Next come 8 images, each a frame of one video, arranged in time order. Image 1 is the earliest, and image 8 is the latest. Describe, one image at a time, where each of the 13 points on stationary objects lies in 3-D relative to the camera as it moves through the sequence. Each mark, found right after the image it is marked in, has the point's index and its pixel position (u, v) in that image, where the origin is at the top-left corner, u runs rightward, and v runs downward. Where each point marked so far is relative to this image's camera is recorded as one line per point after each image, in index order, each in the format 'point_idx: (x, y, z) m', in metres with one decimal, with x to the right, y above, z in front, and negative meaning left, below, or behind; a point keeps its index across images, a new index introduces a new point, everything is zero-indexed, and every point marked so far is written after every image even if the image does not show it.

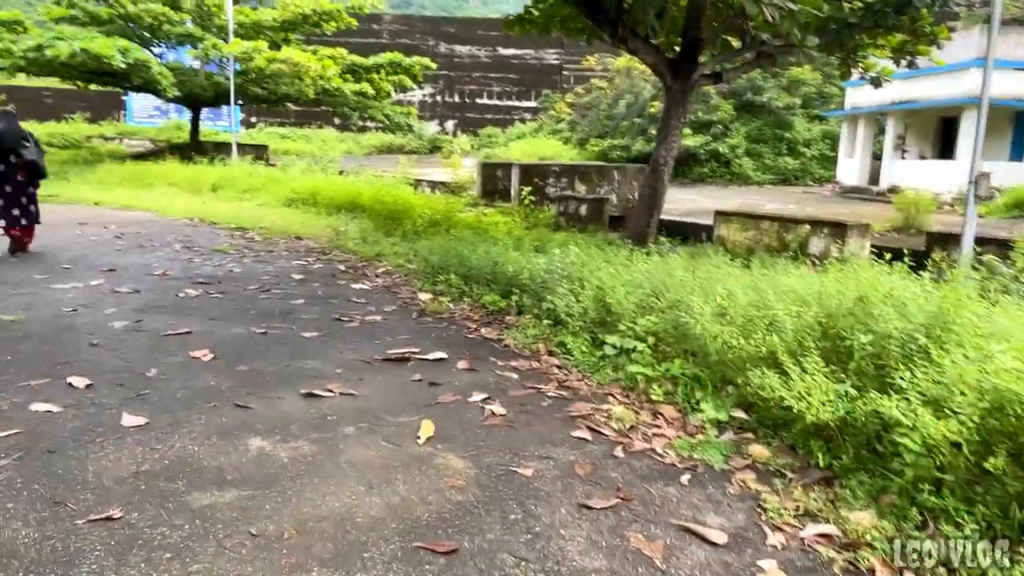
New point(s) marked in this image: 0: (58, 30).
0: (-8.1, +4.6, +13.2) m
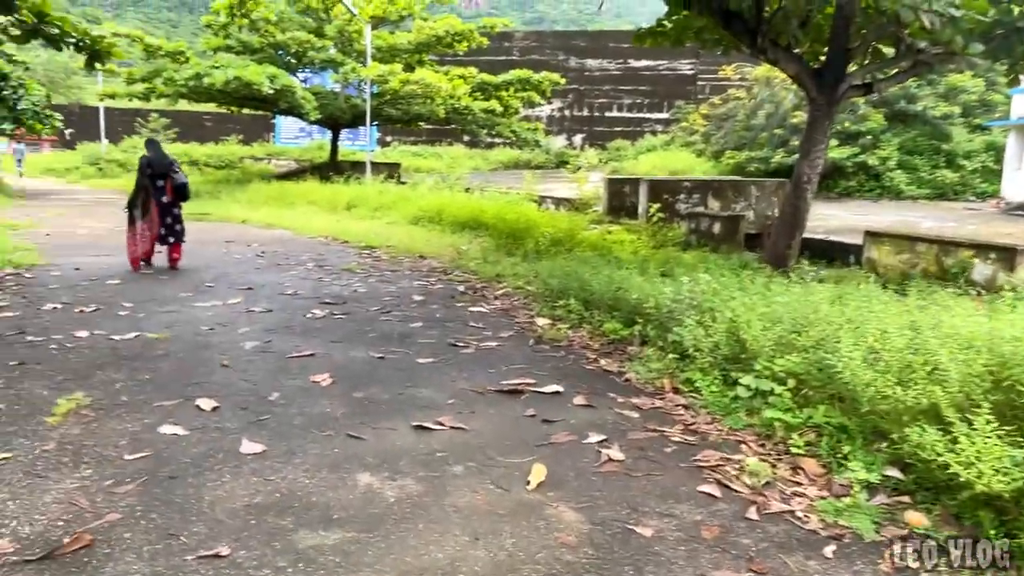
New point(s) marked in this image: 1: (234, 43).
0: (-5.7, +4.4, +14.3) m
1: (-6.0, +5.3, +15.9) m
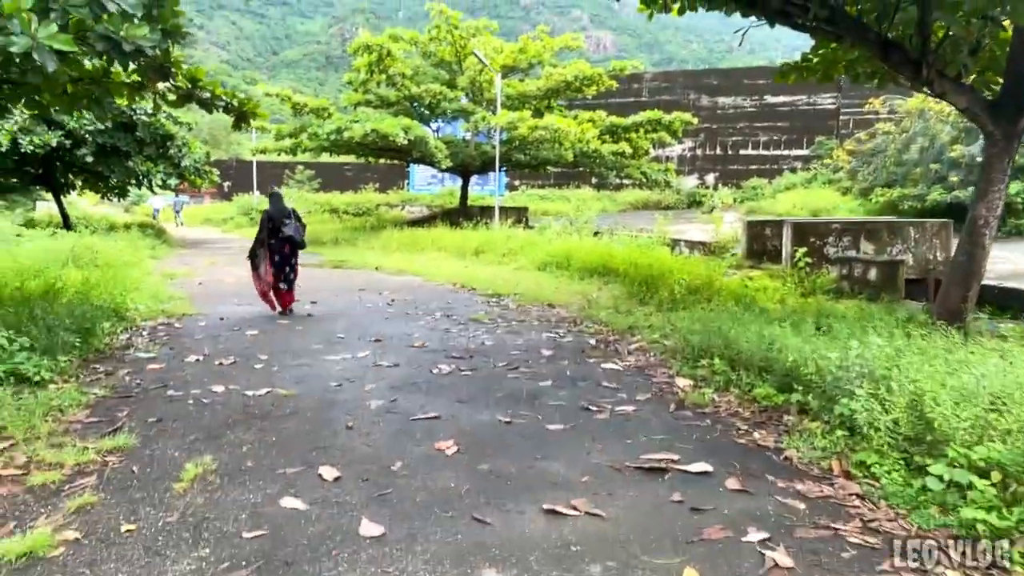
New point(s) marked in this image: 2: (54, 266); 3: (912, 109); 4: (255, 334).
0: (-3.2, +3.5, +15.0) m
1: (-3.1, +4.3, +16.7) m
2: (-5.0, +0.2, +8.1) m
3: (+9.1, +4.1, +16.8) m
4: (-1.9, -0.3, +5.5) m
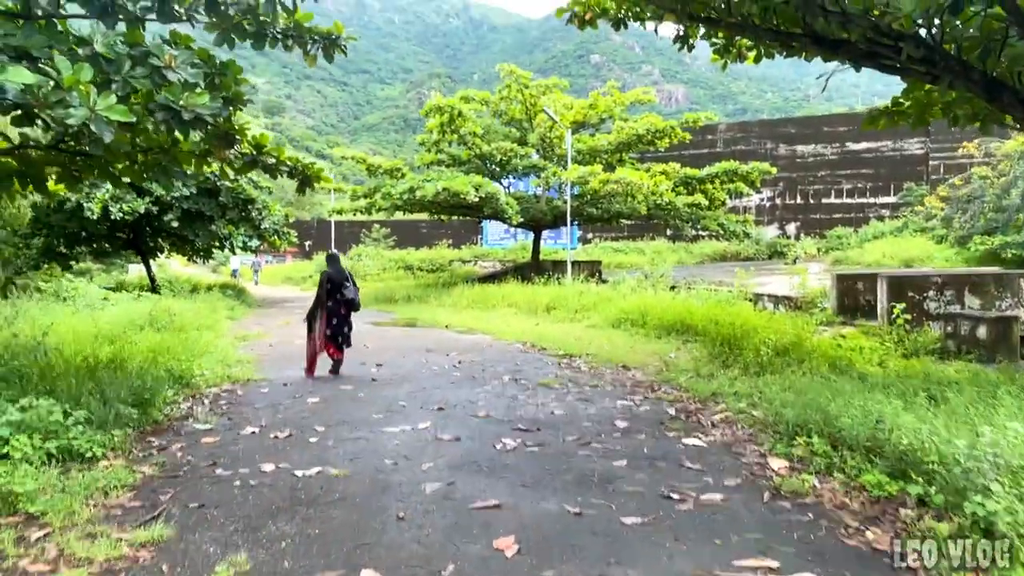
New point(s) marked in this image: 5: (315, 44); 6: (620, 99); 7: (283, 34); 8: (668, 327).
0: (-1.7, +2.3, +15.2) m
1: (-1.5, +3.0, +16.8) m
2: (-4.3, -0.5, +8.2) m
3: (+10.7, +2.9, +15.7) m
4: (-1.4, -0.8, +5.3) m
5: (-1.3, +1.6, +4.8) m
6: (+2.5, +4.3, +17.0) m
7: (-1.4, +1.6, +4.7) m
8: (+1.9, -0.5, +8.8) m
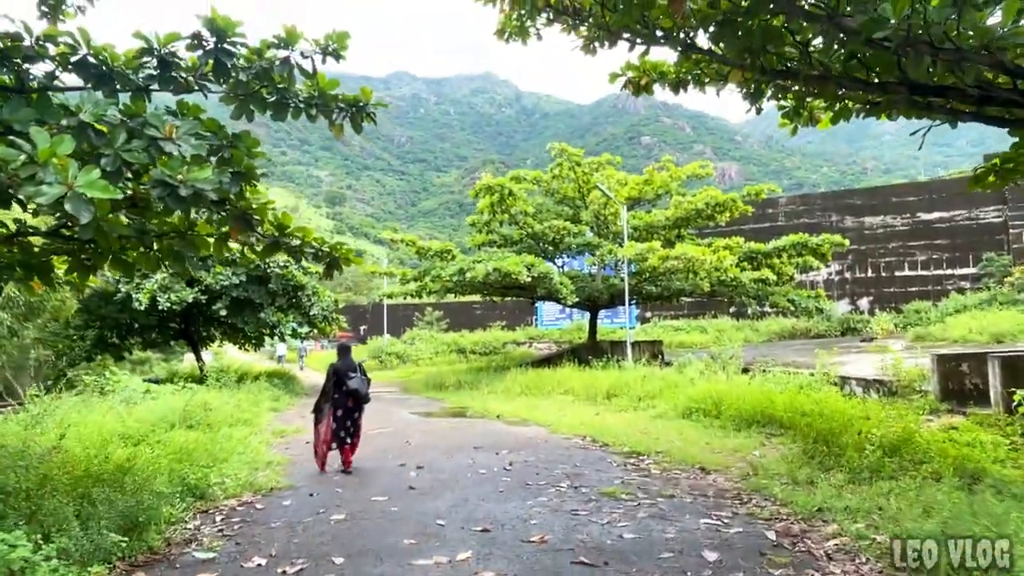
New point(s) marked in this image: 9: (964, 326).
0: (-0.7, +0.6, +14.7) m
1: (-0.3, +1.1, +16.4) m
2: (-3.7, -1.5, +7.7) m
3: (+11.7, +1.4, +14.4) m
4: (-1.0, -1.4, +4.5) m
5: (-1.0, +1.0, +4.3) m
6: (+3.6, +2.5, +16.4) m
7: (-1.2, +1.0, +4.2) m
8: (+2.5, -1.4, +7.8) m
9: (+11.5, -1.0, +18.8) m
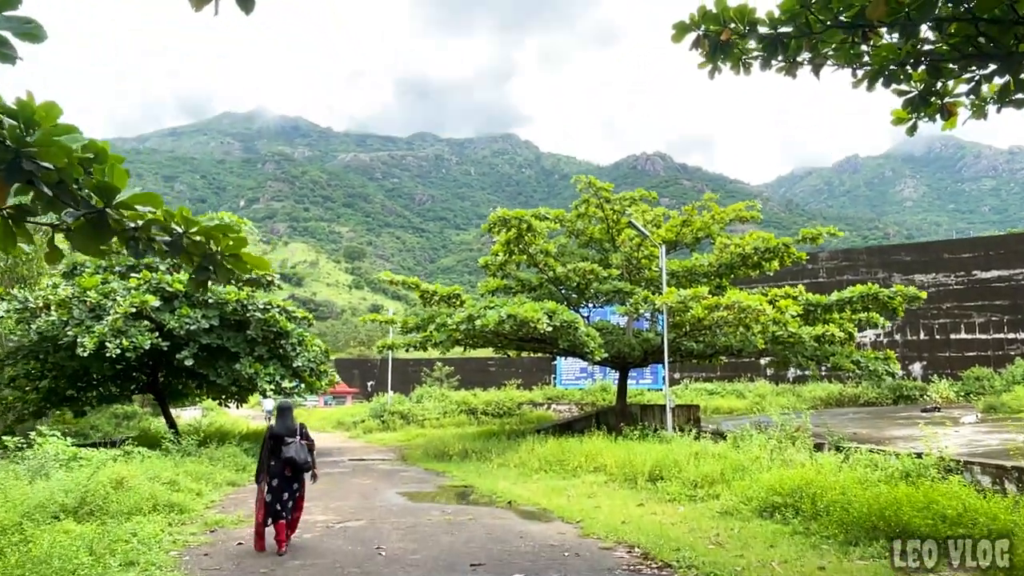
0: (-0.3, -0.2, +12.6) m
1: (0.0, +0.1, +14.3) m
2: (-3.5, -1.7, +5.5) m
3: (+12.1, +0.4, +12.0) m
4: (-1.0, -1.5, +2.3) m
5: (-0.9, +1.0, +2.2) m
6: (+4.0, +1.4, +14.3) m
7: (-1.1, +1.0, +2.1) m
8: (+2.6, -1.8, +5.5) m
9: (+11.9, -2.4, +16.2) m
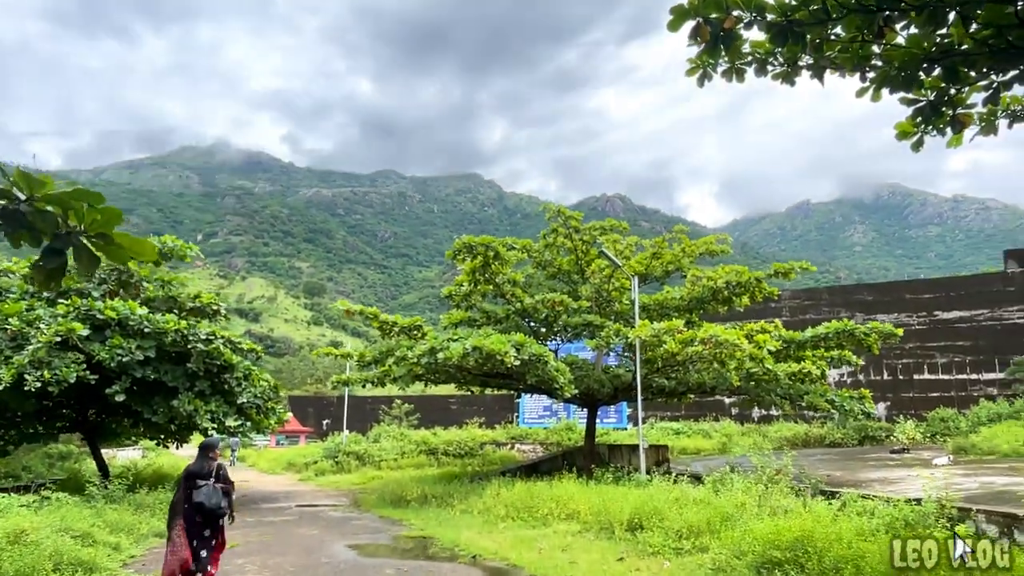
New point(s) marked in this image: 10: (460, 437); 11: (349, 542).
0: (-0.9, -0.7, +11.8) m
1: (-0.6, -0.5, +13.6) m
2: (-3.8, -1.8, +4.5) m
3: (+11.5, -0.3, +11.9) m
4: (-1.0, -1.4, +1.4) m
5: (-0.9, +1.0, +1.5) m
6: (+3.4, +0.8, +13.9) m
7: (-1.1, +1.1, +1.4) m
8: (+2.4, -2.0, +4.8) m
9: (+11.1, -3.2, +15.9) m
10: (-1.4, -4.0, +19.6) m
11: (-1.8, -2.7, +8.0) m
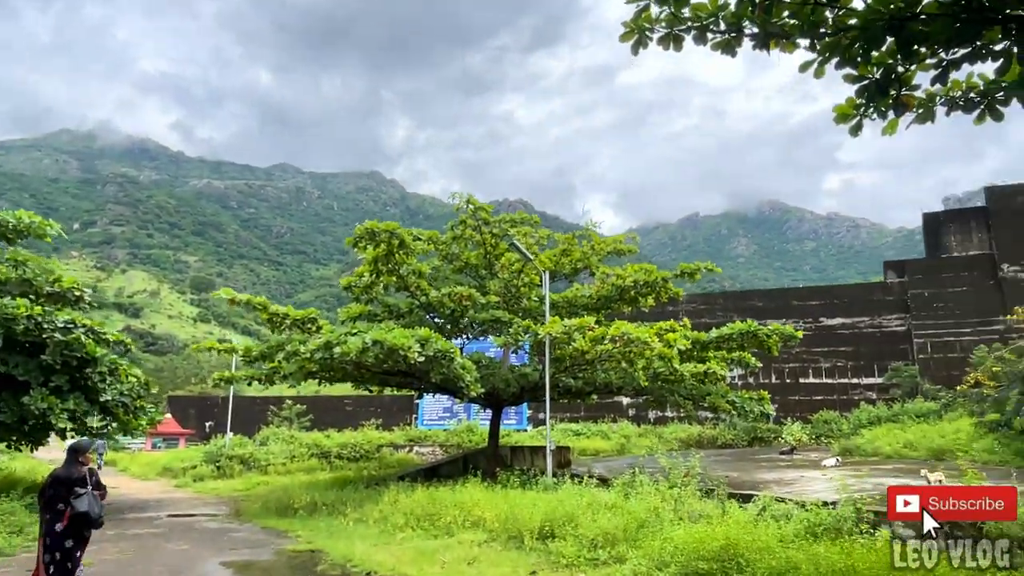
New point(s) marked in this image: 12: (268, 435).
0: (-2.3, -0.6, +10.9) m
1: (-2.3, -0.4, +12.7) m
2: (-4.2, -1.6, +3.3) m
3: (+9.9, -0.5, +12.7) m
4: (-1.1, -1.3, +0.7) m
5: (-0.9, +1.2, +0.8) m
6: (+1.7, +0.8, +13.6) m
7: (-1.1, +1.2, +0.6) m
8: (+1.8, -1.9, +4.5) m
9: (+8.9, -3.4, +16.7) m
10: (-4.0, -3.9, +18.6) m
11: (-2.7, -2.6, +7.0) m
12: (-6.5, -4.0, +19.7) m
